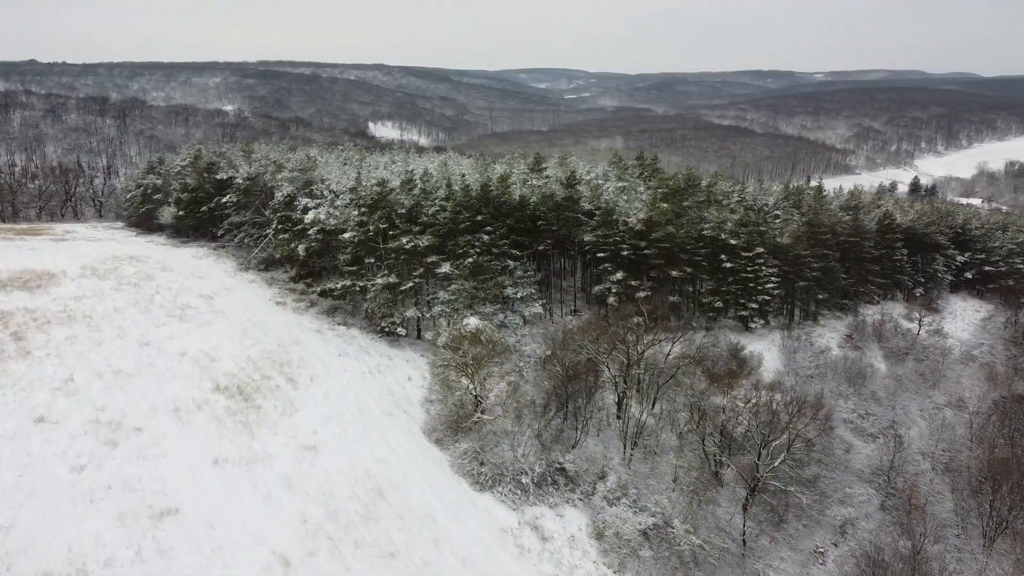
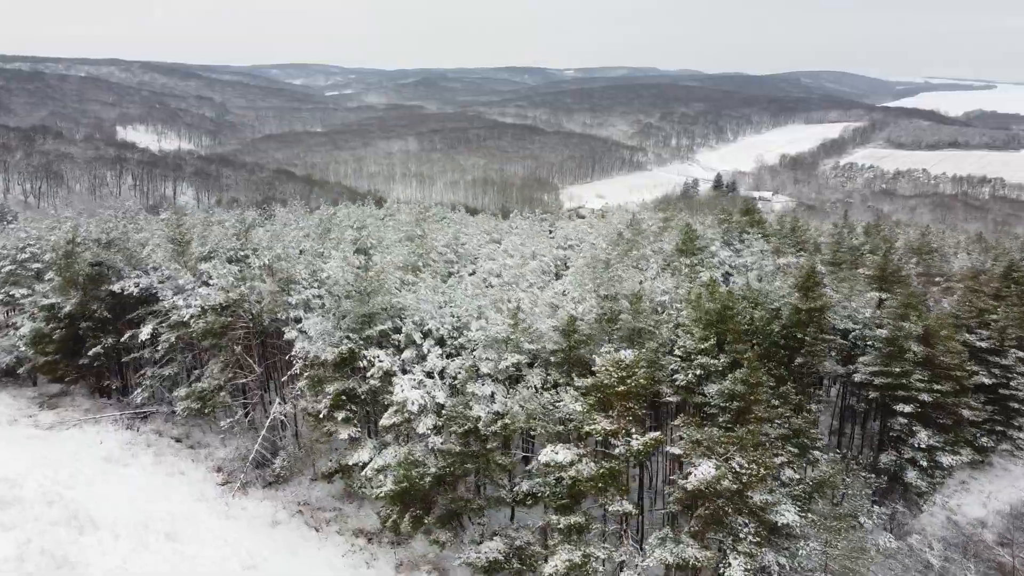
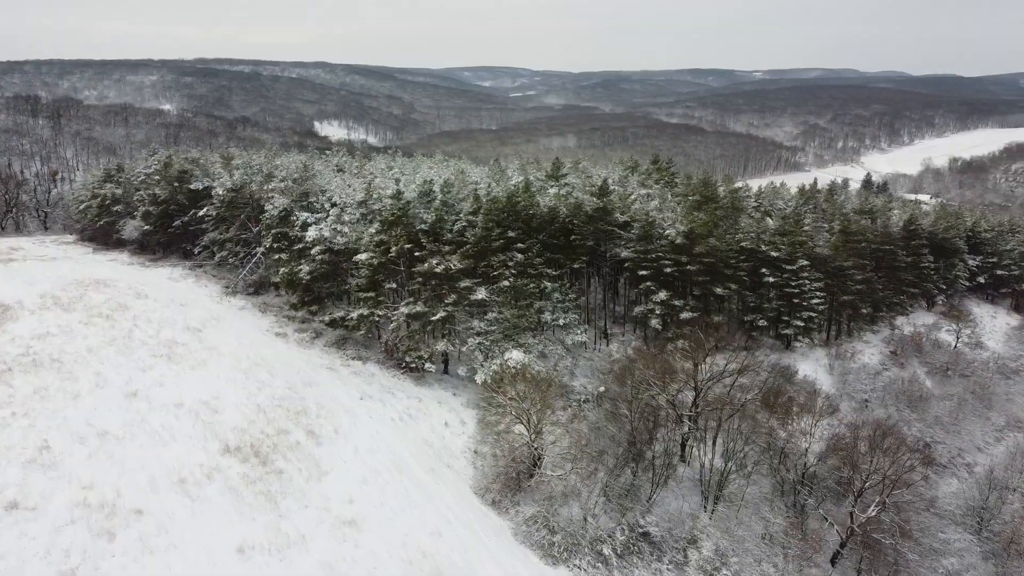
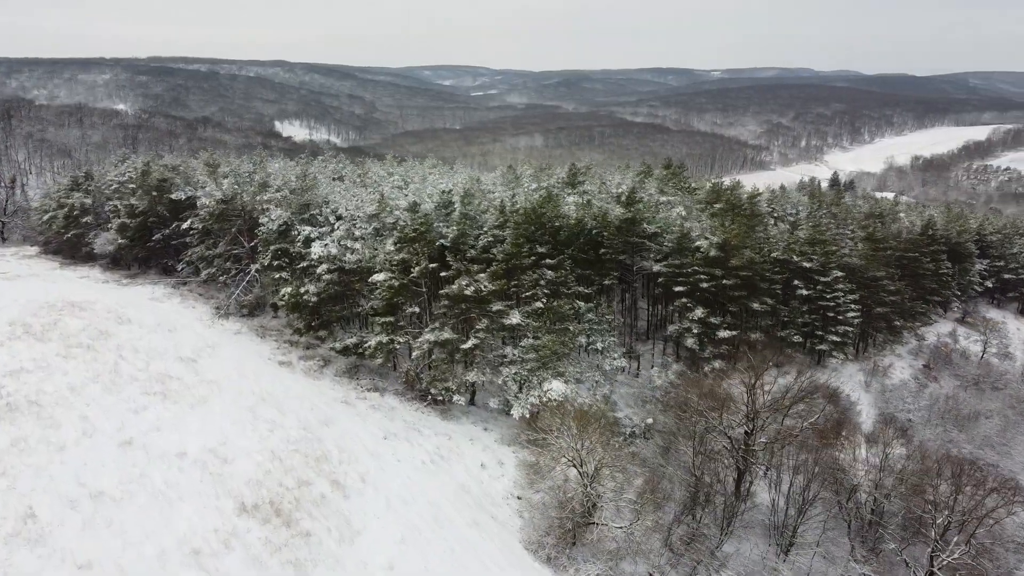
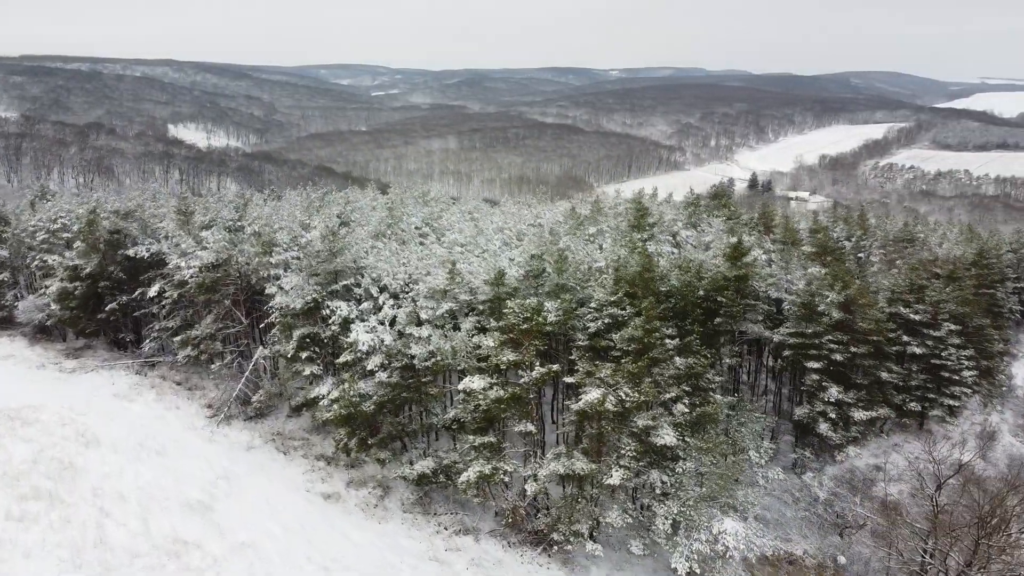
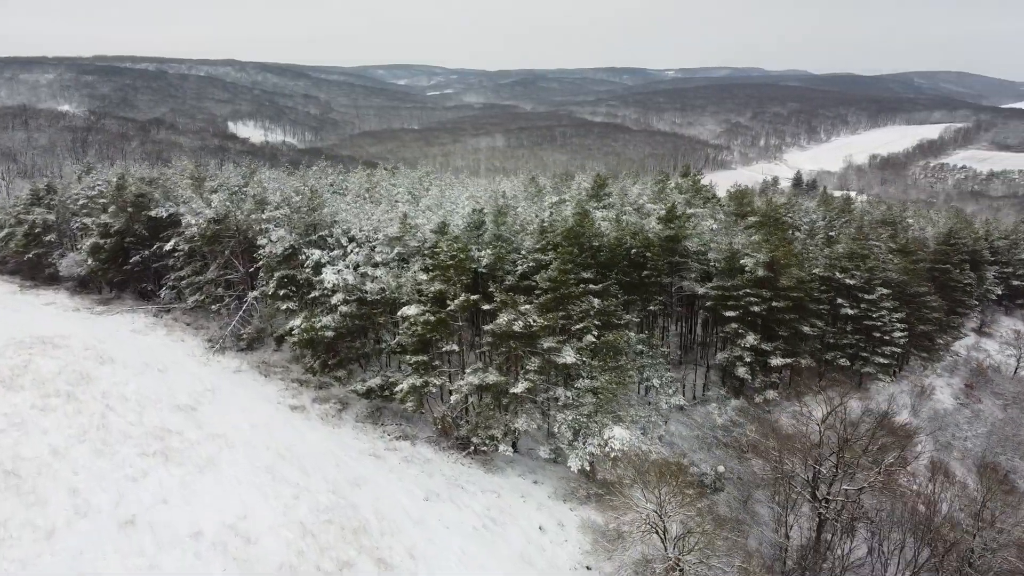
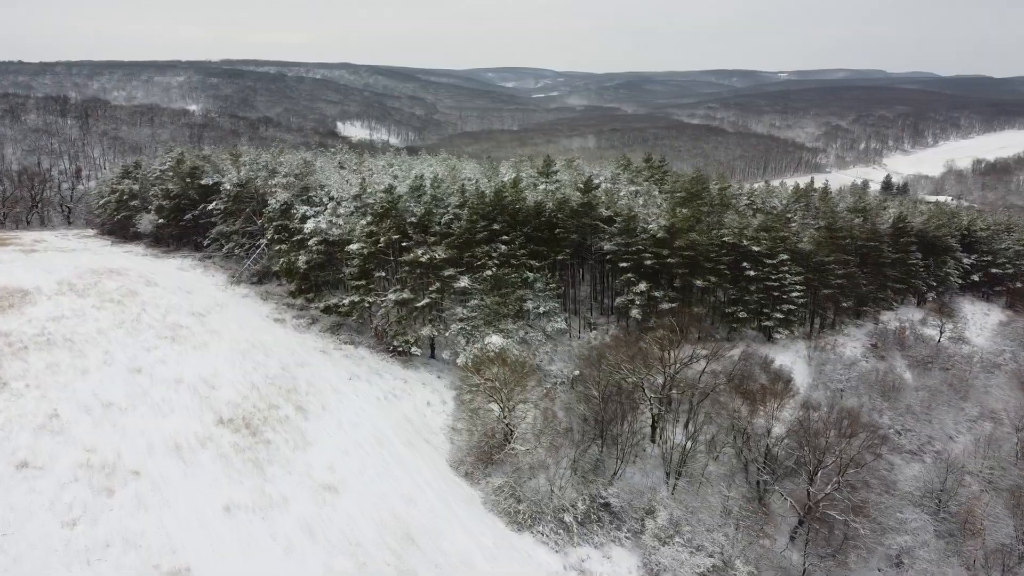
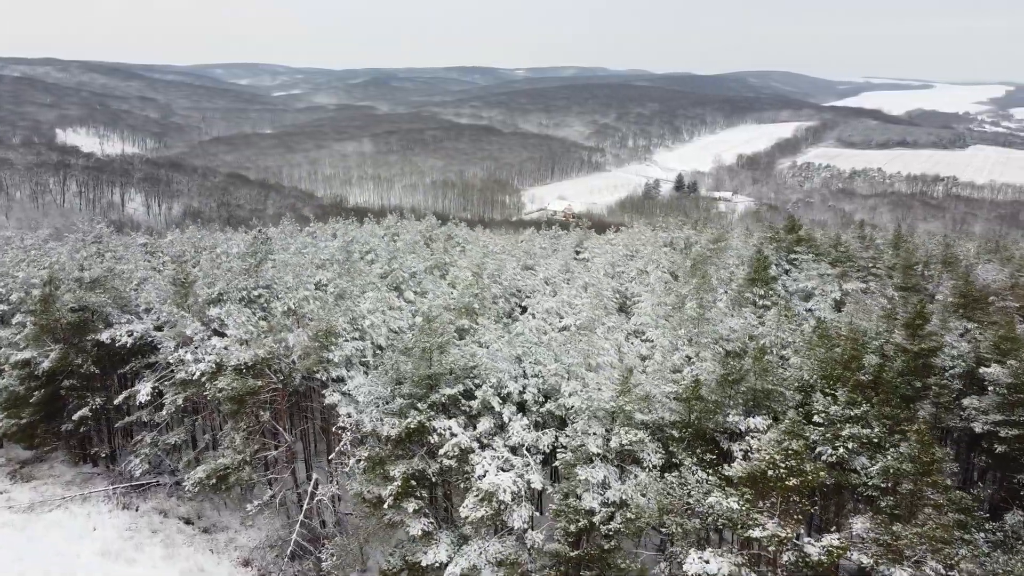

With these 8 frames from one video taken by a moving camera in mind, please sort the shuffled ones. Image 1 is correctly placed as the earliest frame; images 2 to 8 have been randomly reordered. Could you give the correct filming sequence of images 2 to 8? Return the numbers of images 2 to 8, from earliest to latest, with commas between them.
7, 3, 4, 6, 5, 2, 8
